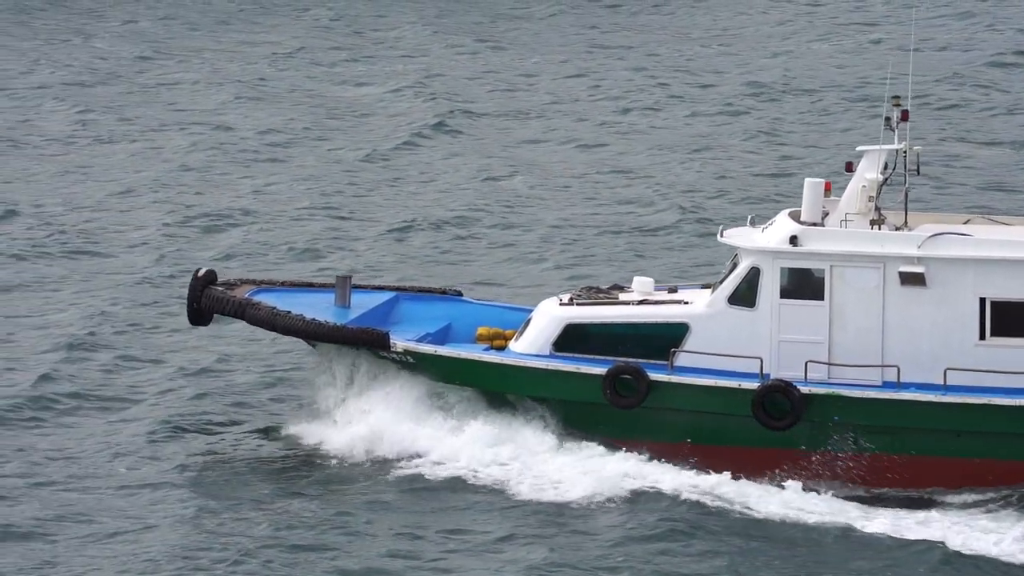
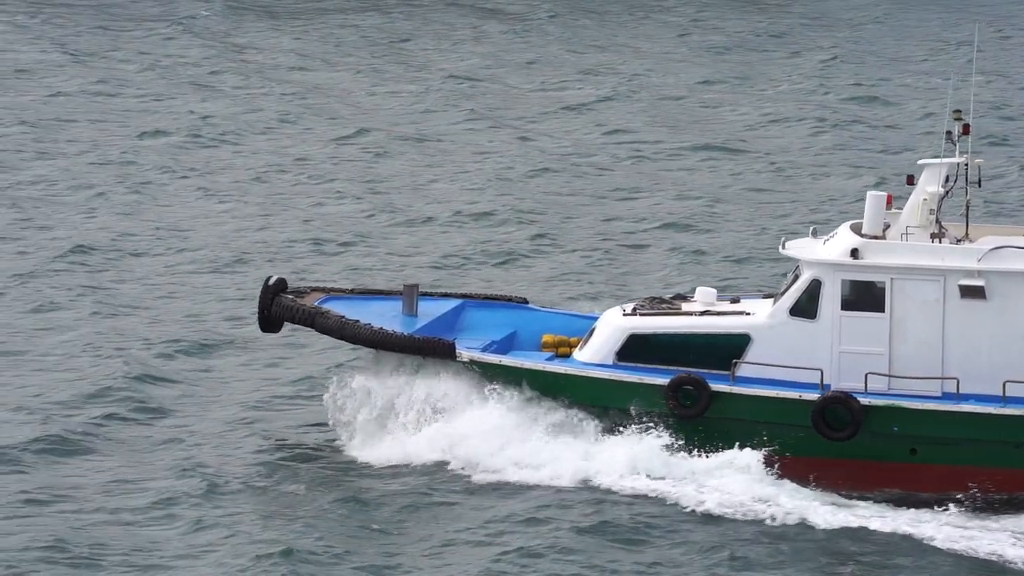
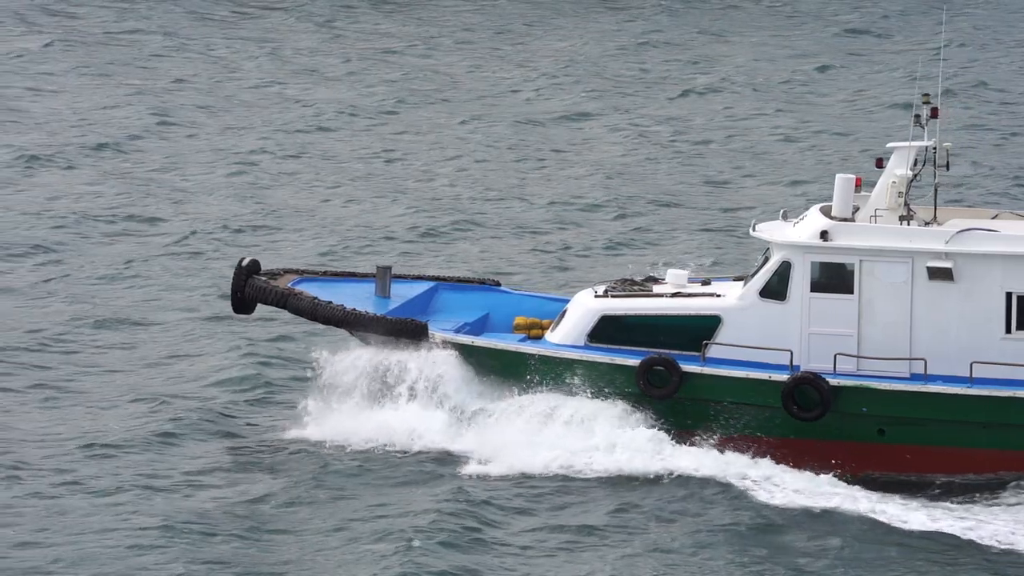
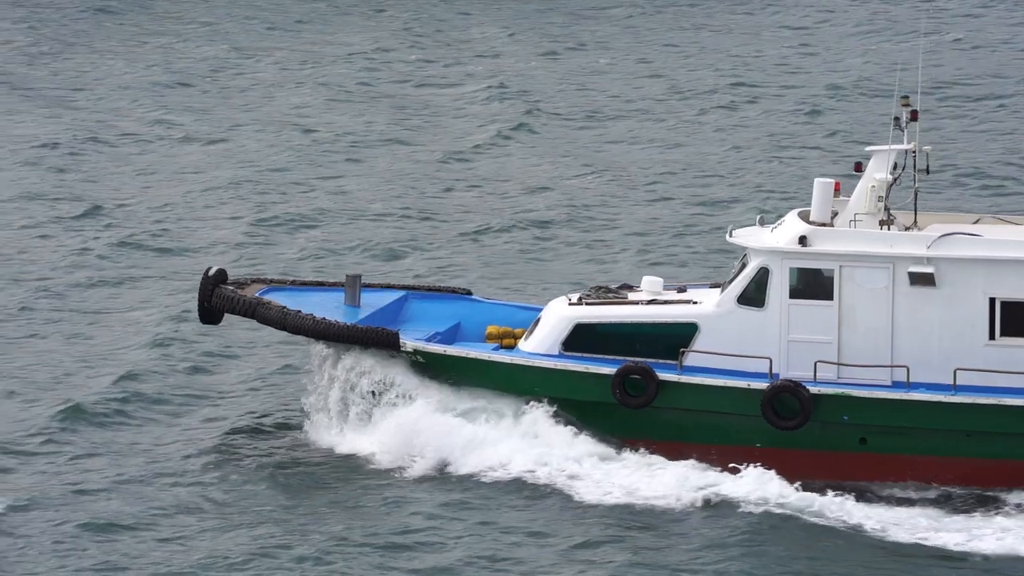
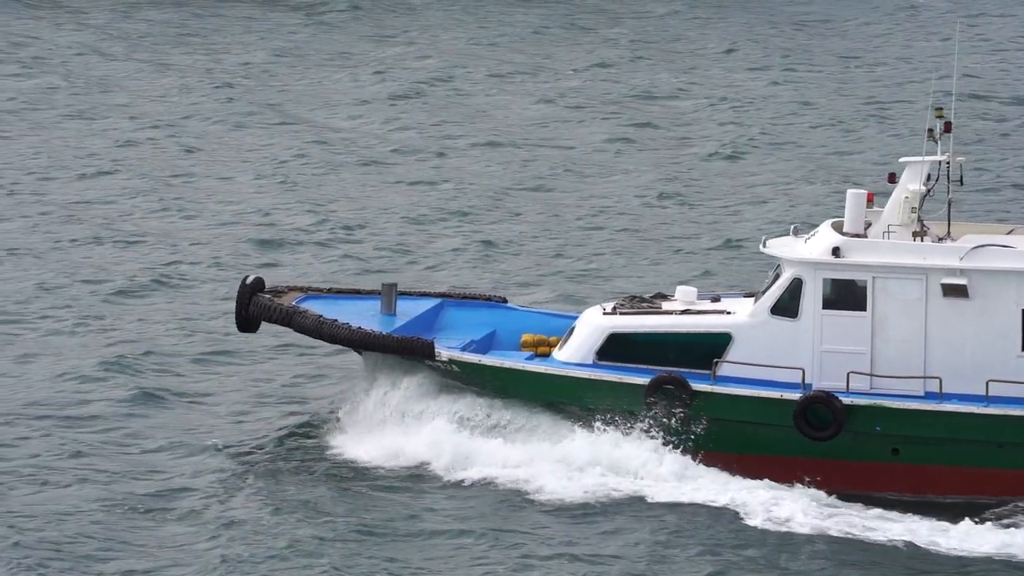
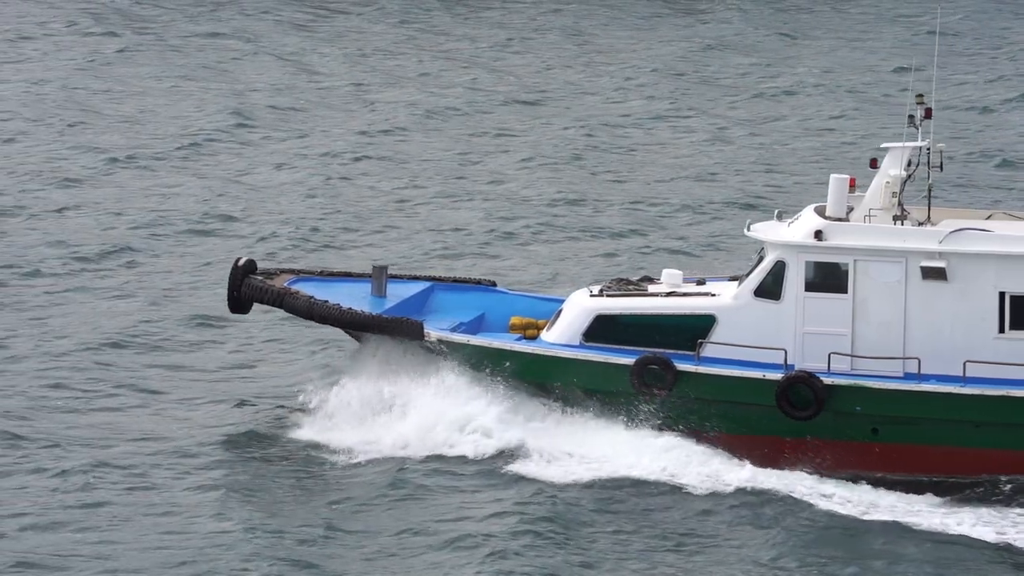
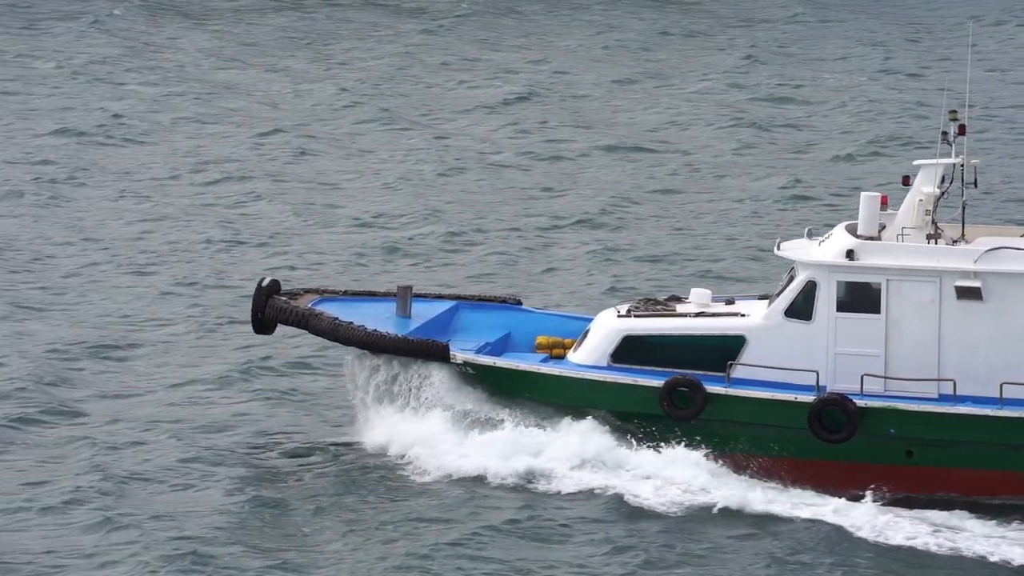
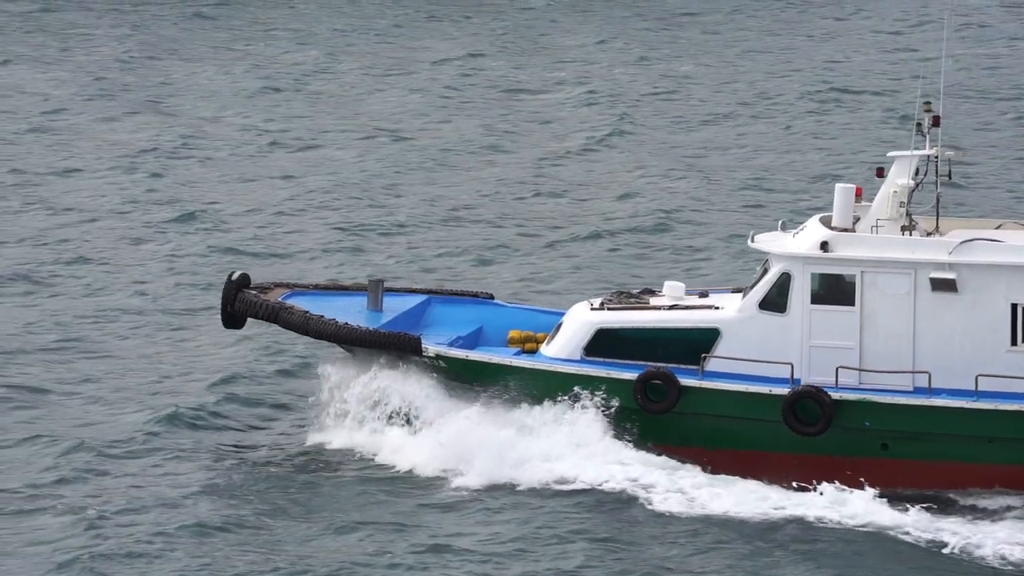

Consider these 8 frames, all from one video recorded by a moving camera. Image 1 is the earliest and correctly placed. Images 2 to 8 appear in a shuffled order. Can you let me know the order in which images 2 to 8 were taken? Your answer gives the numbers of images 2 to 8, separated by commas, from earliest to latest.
4, 8, 5, 7, 2, 3, 6
